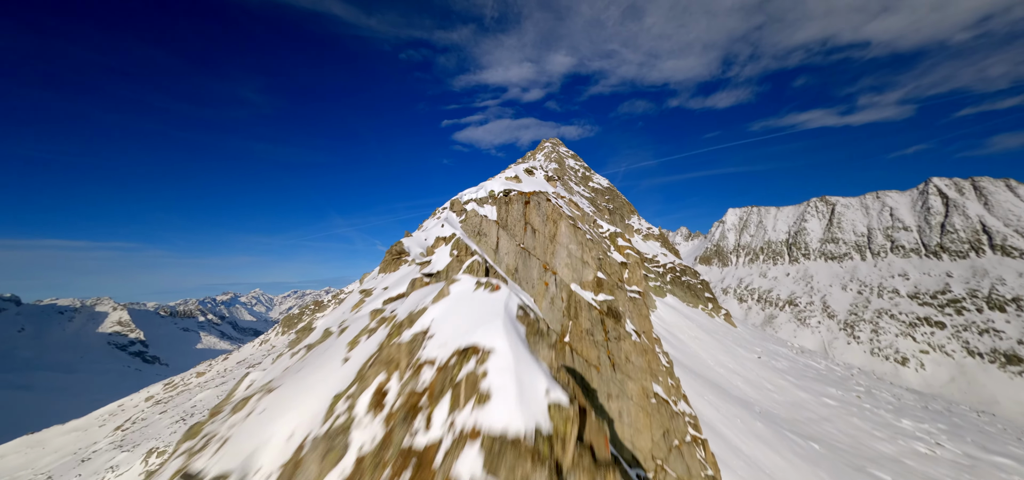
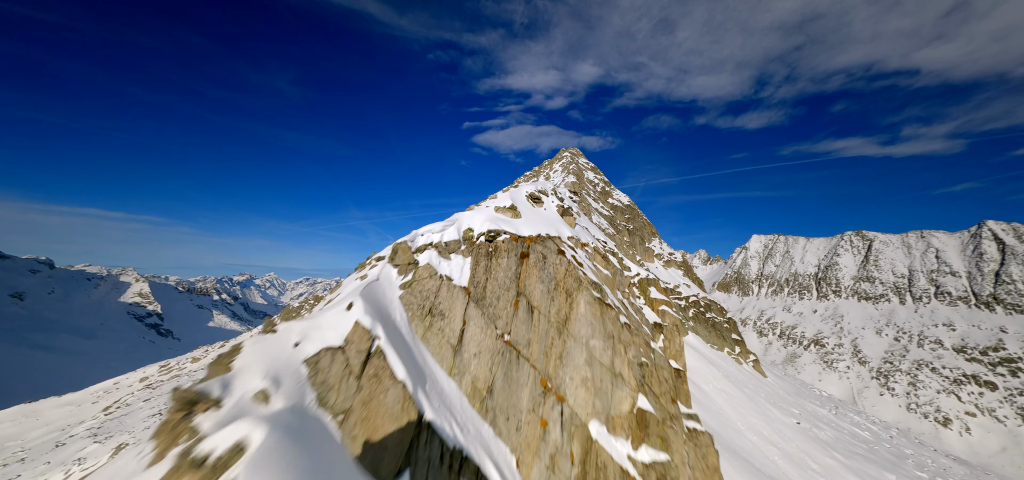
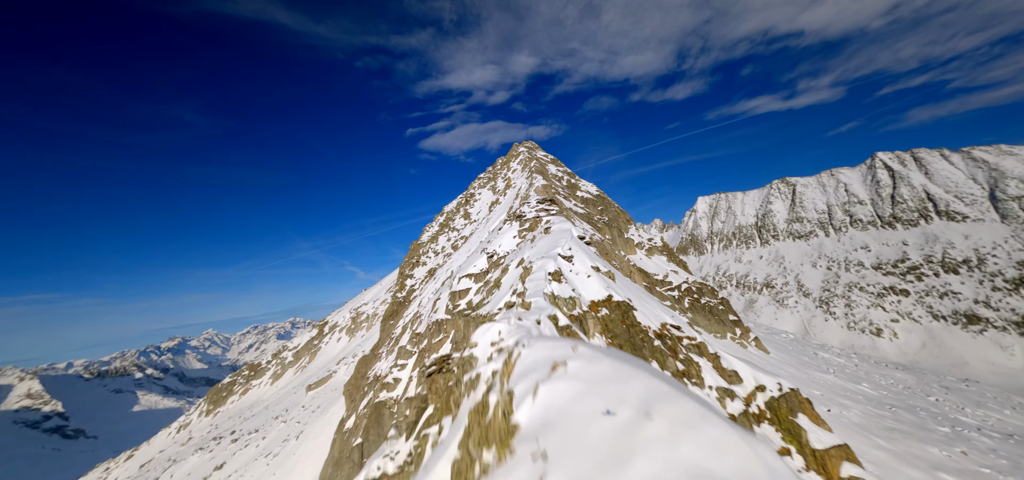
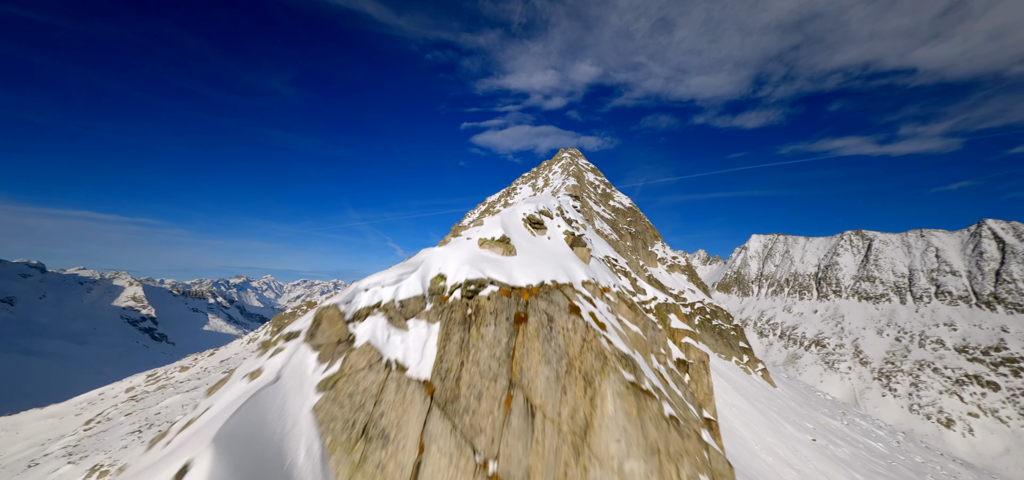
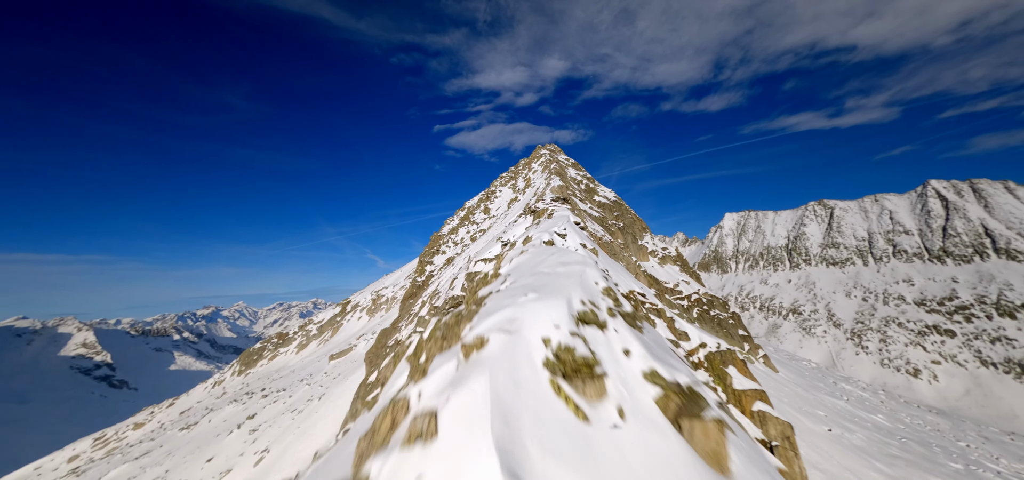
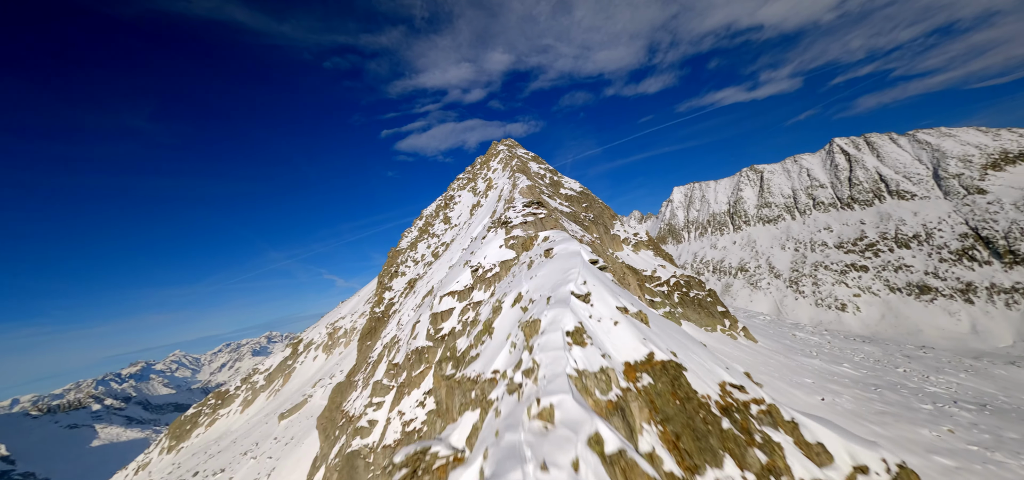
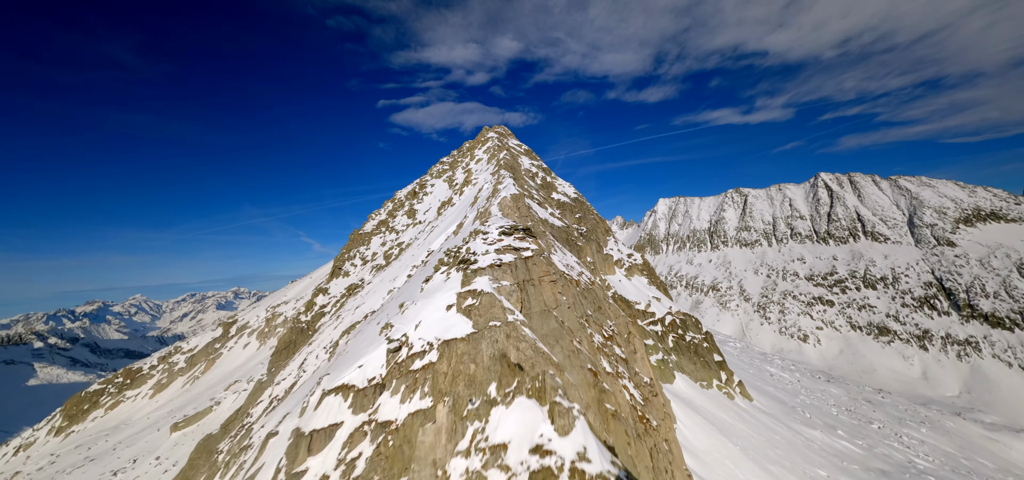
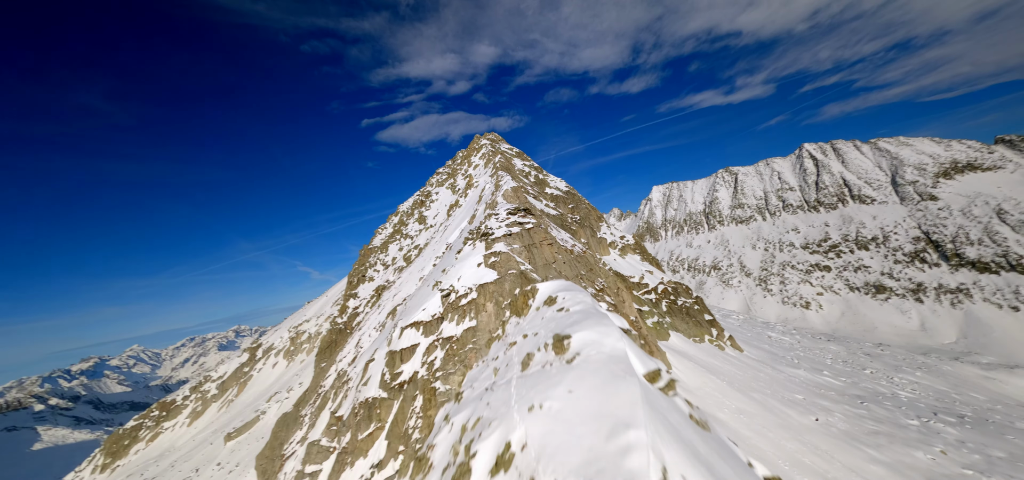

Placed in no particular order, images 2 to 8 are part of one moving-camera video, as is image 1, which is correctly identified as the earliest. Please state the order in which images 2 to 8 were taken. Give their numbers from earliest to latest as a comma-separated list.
2, 4, 5, 3, 6, 8, 7
